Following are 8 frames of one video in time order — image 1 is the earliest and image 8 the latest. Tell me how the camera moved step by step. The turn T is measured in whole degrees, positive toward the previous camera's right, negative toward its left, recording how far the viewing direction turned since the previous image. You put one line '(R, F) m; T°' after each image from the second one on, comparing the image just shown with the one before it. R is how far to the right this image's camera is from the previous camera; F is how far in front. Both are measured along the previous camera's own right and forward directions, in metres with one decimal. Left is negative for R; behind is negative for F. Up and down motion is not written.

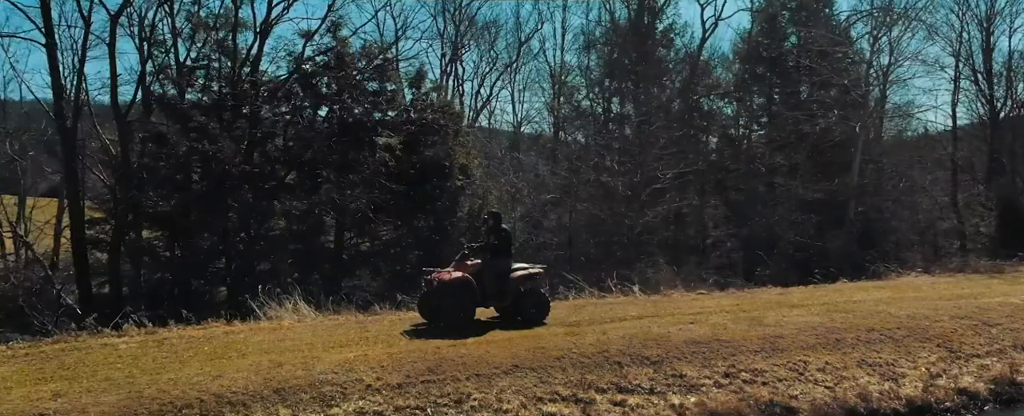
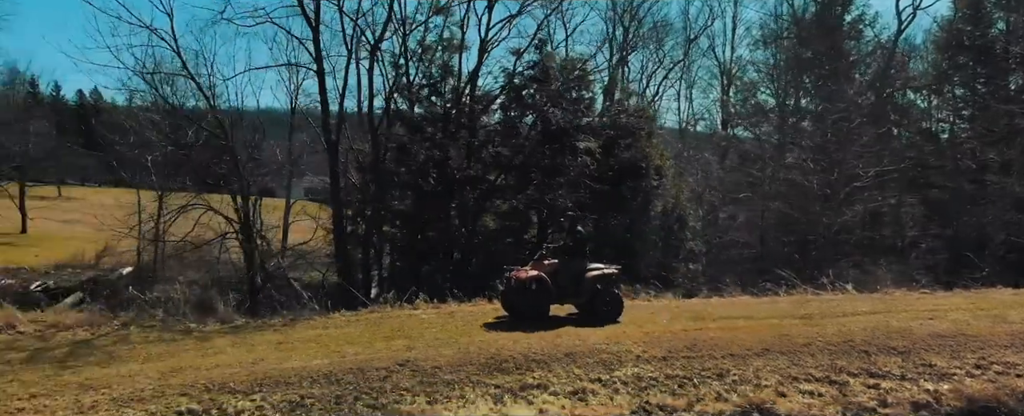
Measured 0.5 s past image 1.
(-1.3, -1.7) m; -12°
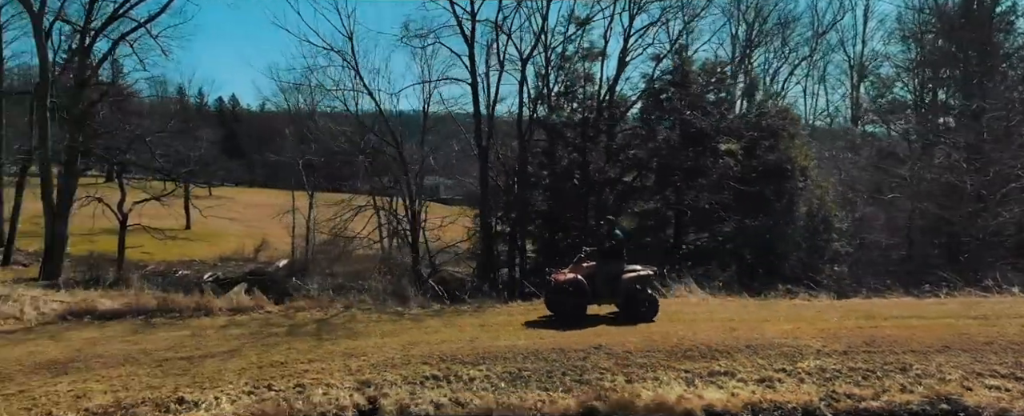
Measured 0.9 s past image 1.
(-1.2, -1.2) m; -8°
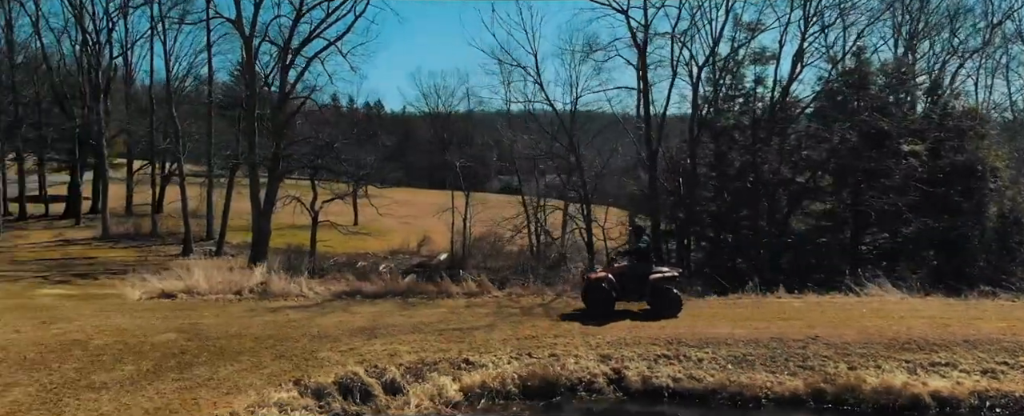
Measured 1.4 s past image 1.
(-1.5, -1.6) m; -10°
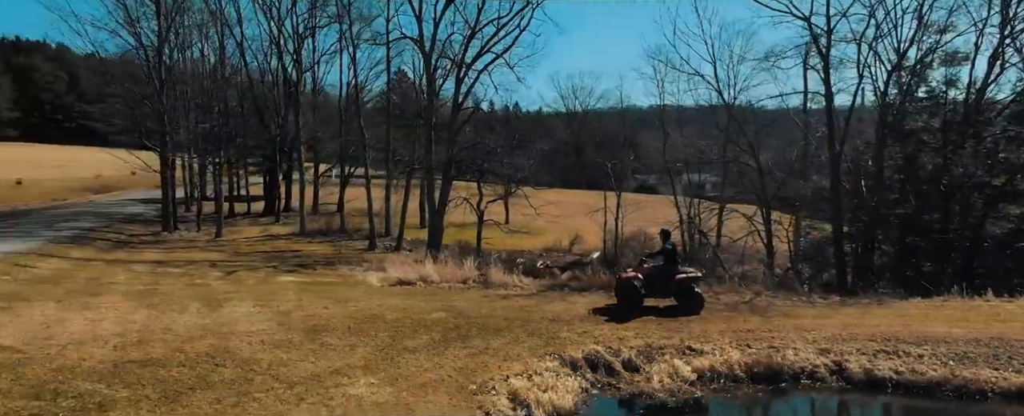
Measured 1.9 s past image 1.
(-1.5, -1.7) m; -11°
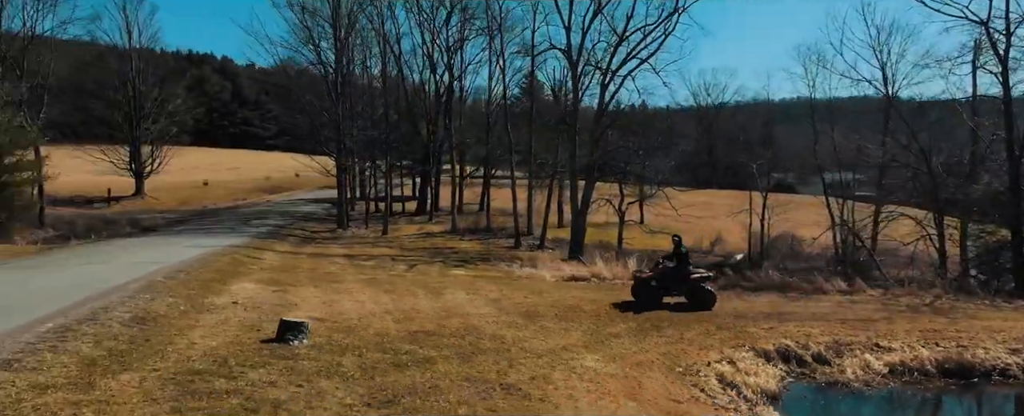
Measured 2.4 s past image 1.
(-1.2, -1.7) m; -10°
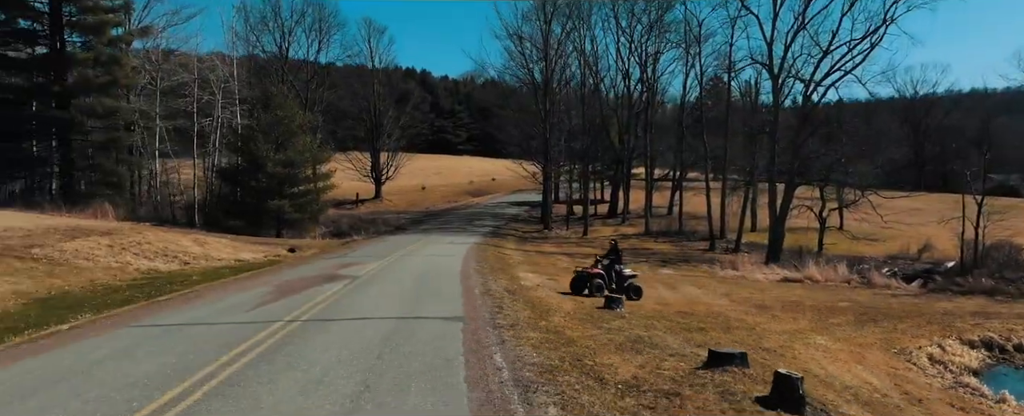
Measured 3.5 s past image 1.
(-1.2, -4.0) m; -14°
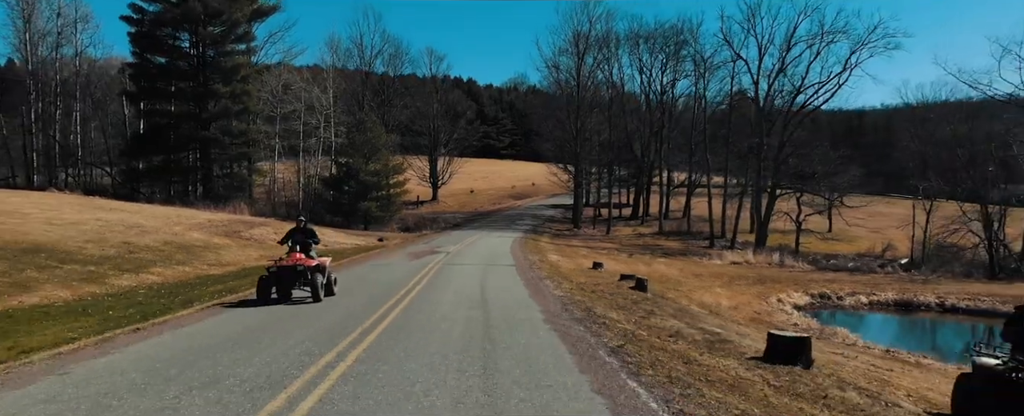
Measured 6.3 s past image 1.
(+0.3, -9.4) m; -3°
